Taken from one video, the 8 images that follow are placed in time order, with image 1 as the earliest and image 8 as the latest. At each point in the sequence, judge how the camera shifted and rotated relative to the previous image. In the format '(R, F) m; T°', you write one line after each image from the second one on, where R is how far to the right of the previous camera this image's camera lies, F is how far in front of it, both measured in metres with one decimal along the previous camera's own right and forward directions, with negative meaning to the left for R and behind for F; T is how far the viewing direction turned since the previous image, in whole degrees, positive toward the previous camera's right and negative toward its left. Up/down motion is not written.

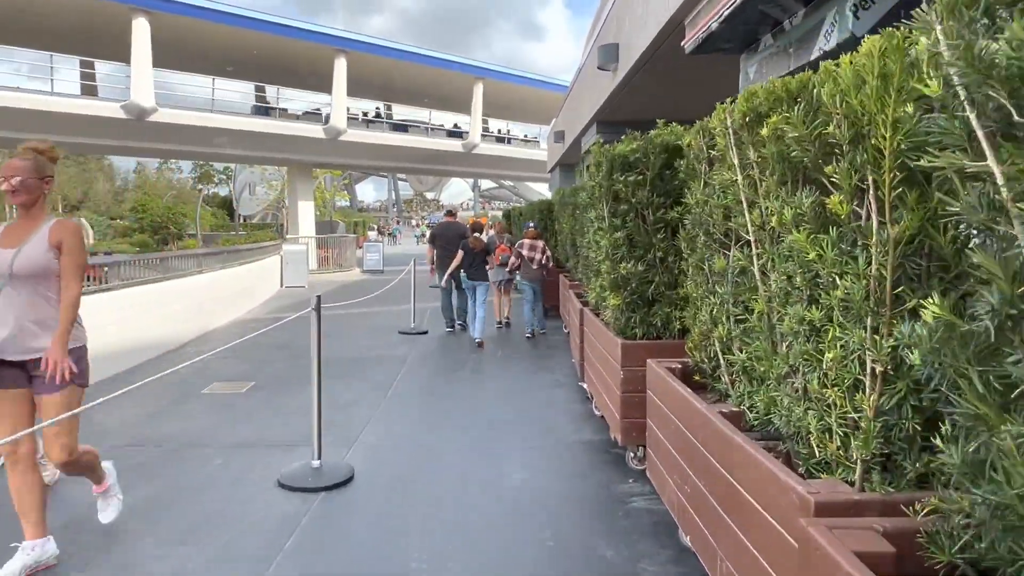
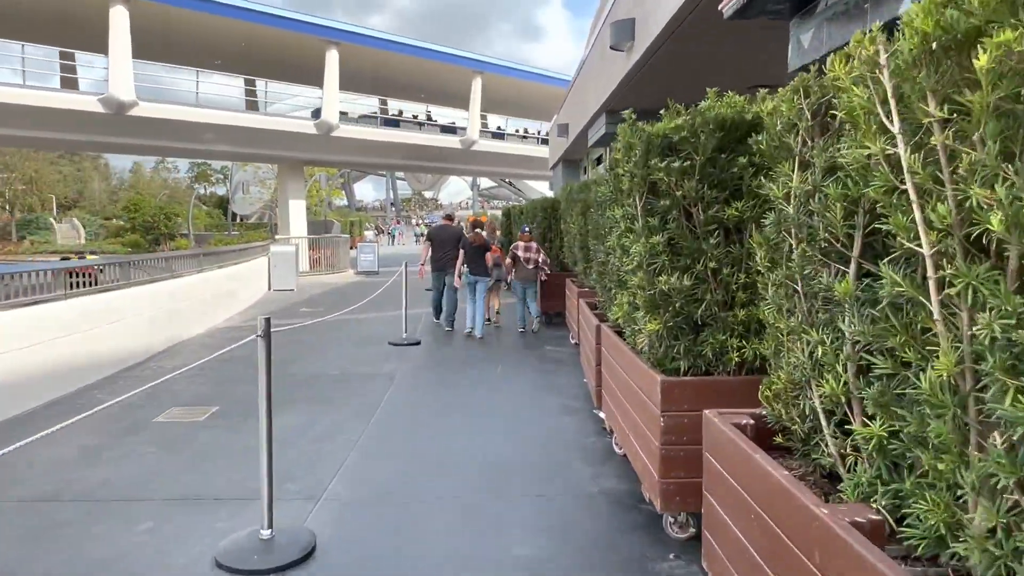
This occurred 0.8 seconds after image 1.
(0.0, +1.0) m; 0°
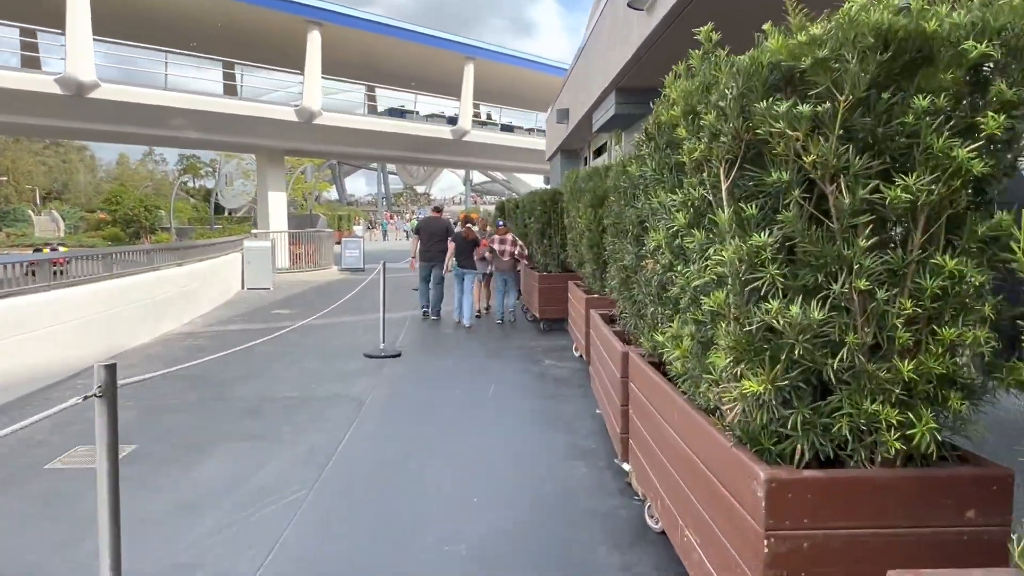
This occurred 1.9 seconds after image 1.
(0.0, +1.4) m; +1°
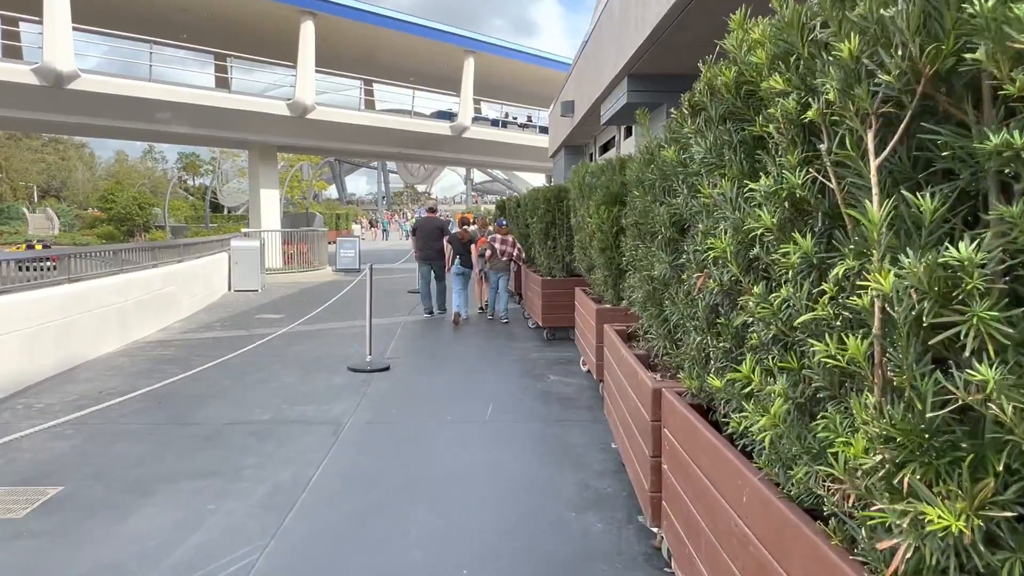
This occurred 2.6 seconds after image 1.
(0.0, +0.9) m; 0°
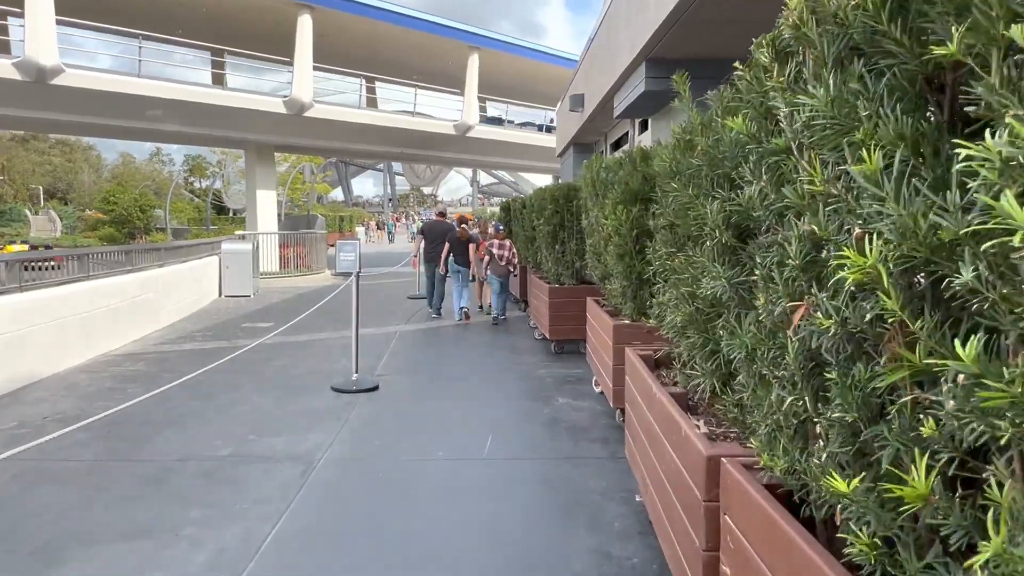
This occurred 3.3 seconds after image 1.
(0.0, +0.9) m; -1°
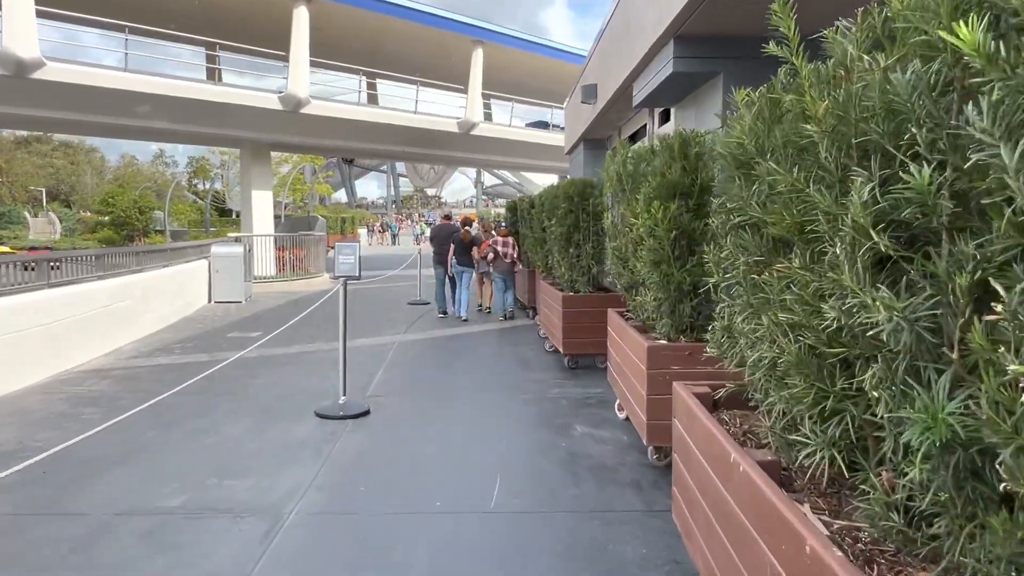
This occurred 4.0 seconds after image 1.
(-0.1, +0.9) m; 0°
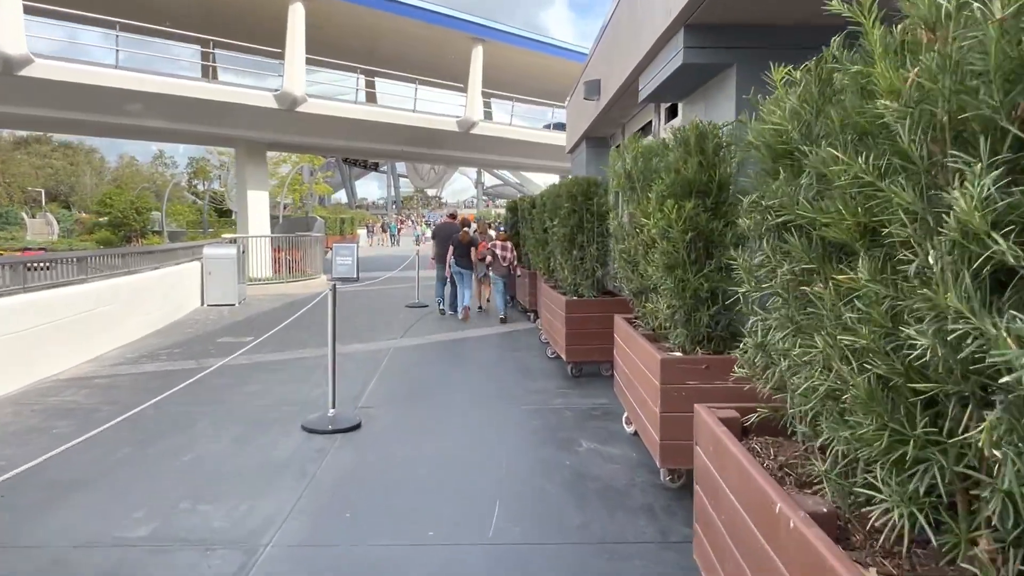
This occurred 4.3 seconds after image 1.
(0.0, +0.4) m; 0°
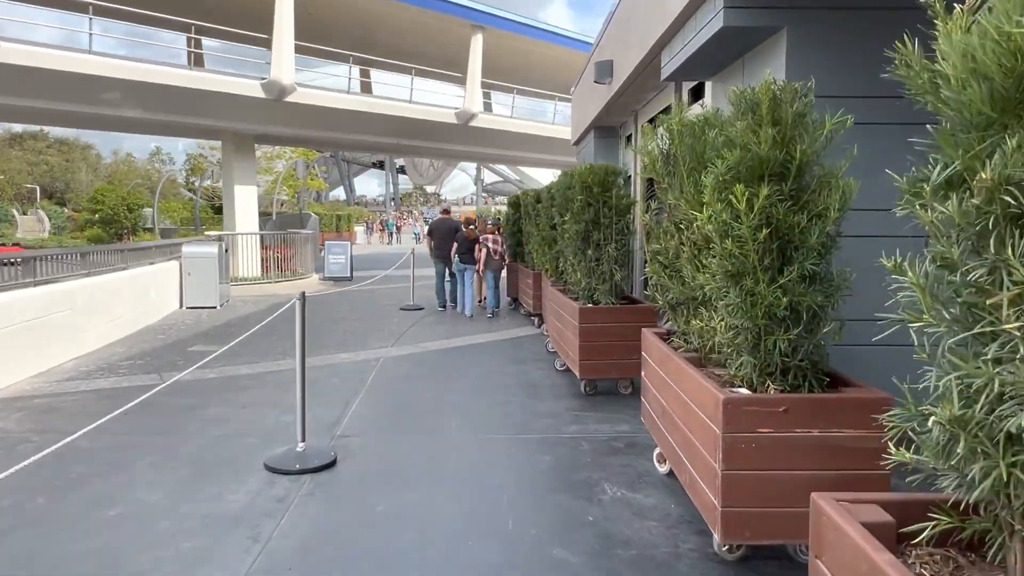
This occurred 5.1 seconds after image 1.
(-0.1, +1.0) m; 0°
